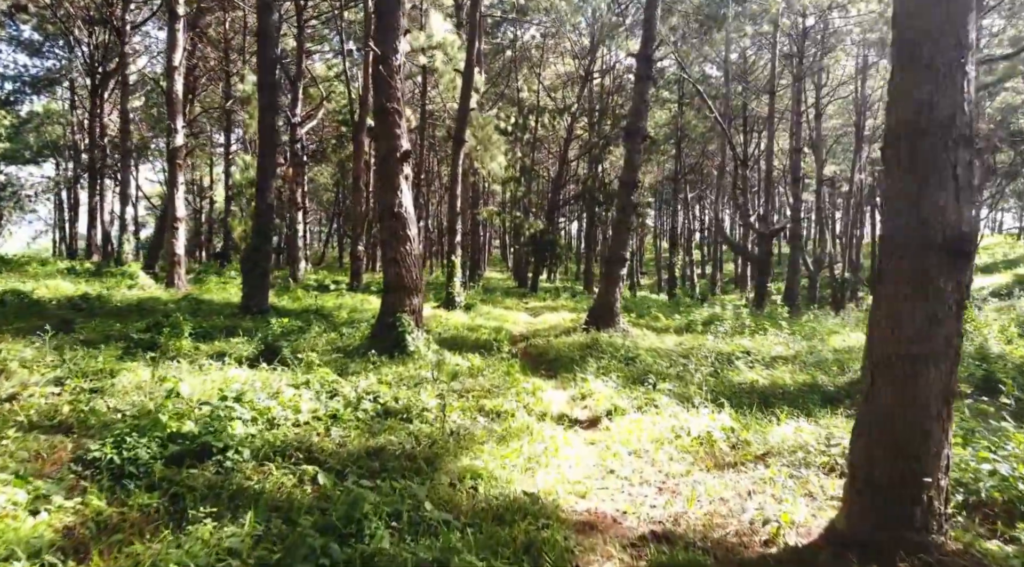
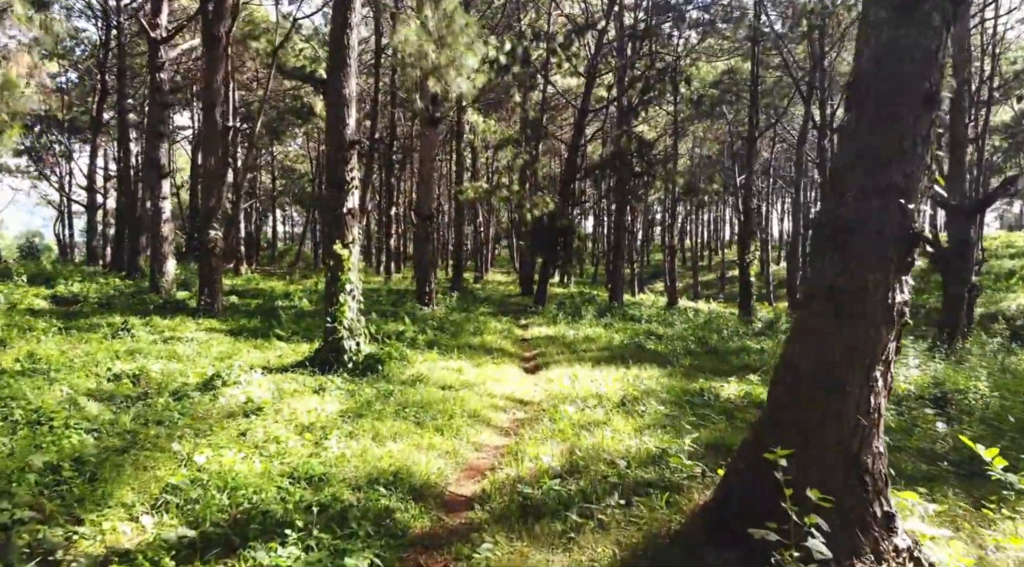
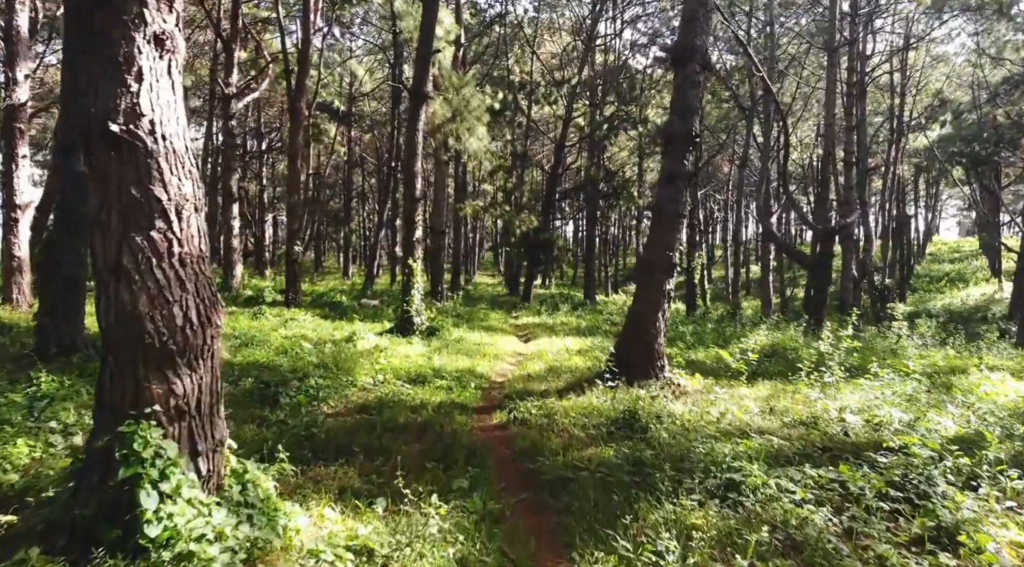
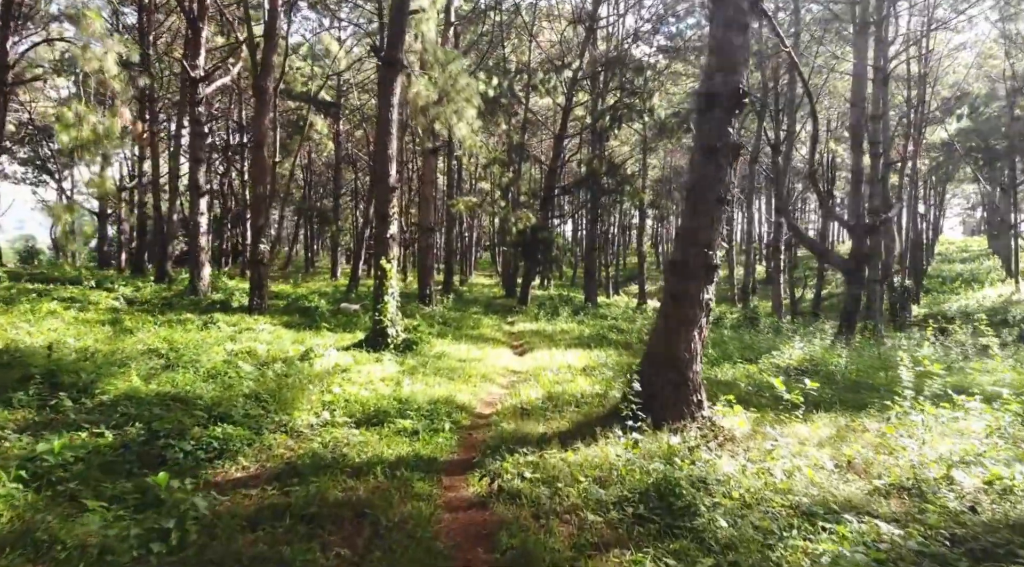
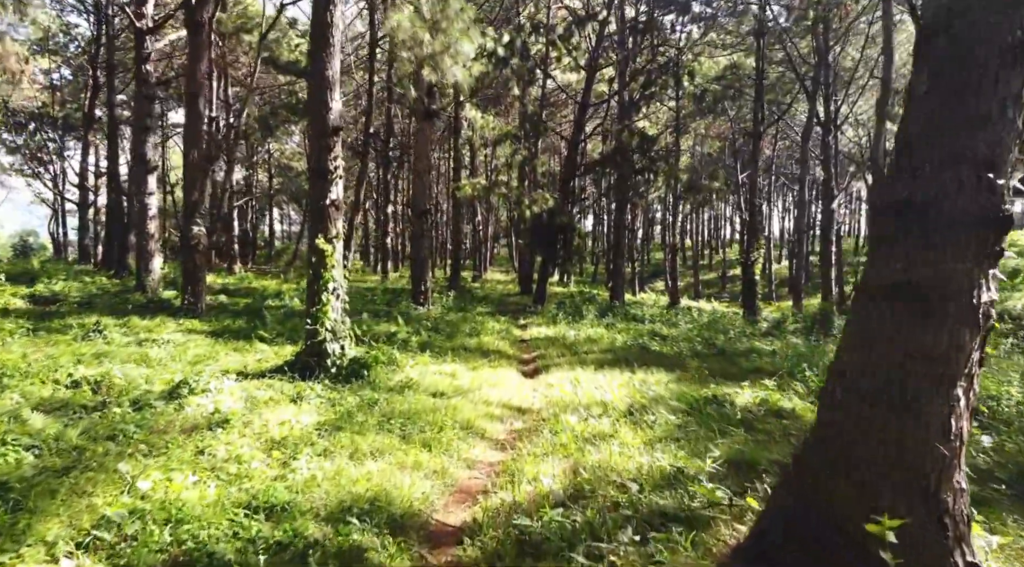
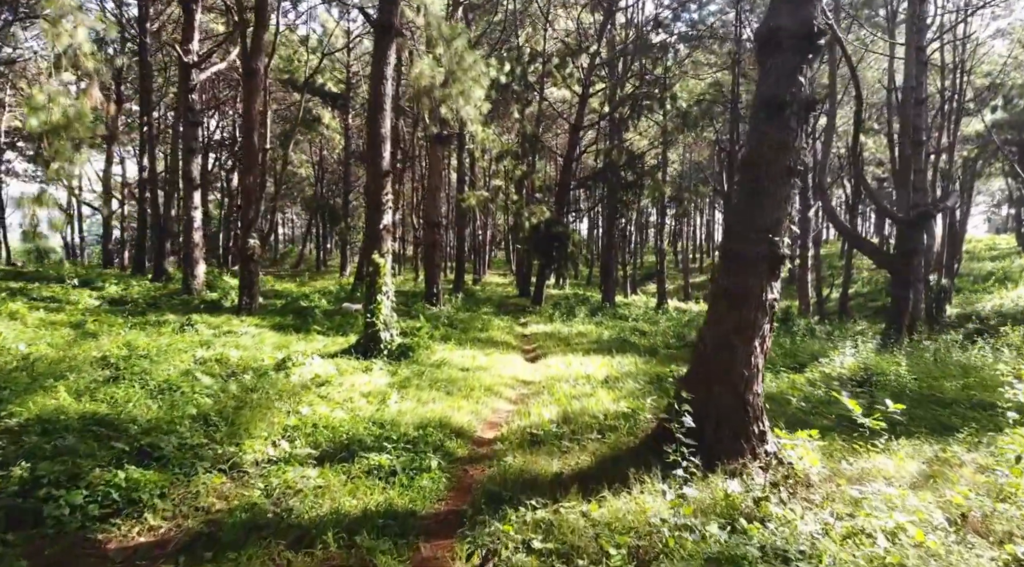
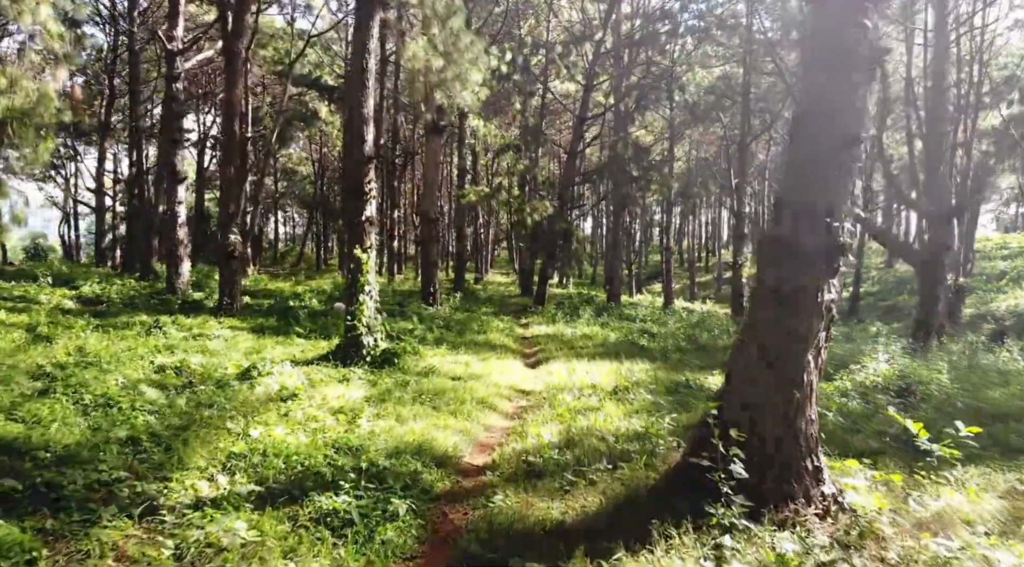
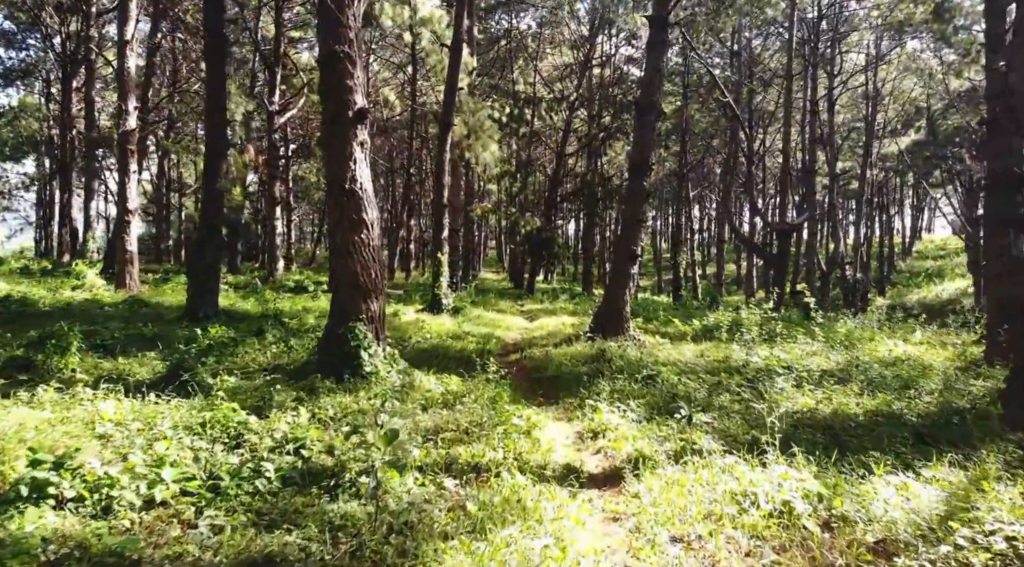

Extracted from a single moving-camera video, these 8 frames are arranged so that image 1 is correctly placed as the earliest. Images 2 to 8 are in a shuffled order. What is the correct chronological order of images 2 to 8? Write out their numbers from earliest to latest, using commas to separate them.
8, 3, 4, 6, 7, 2, 5
